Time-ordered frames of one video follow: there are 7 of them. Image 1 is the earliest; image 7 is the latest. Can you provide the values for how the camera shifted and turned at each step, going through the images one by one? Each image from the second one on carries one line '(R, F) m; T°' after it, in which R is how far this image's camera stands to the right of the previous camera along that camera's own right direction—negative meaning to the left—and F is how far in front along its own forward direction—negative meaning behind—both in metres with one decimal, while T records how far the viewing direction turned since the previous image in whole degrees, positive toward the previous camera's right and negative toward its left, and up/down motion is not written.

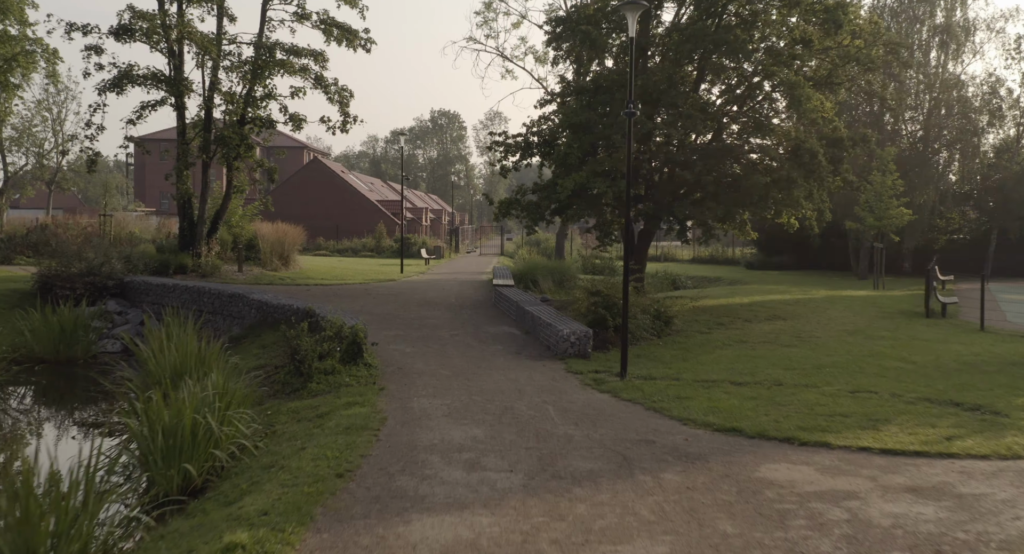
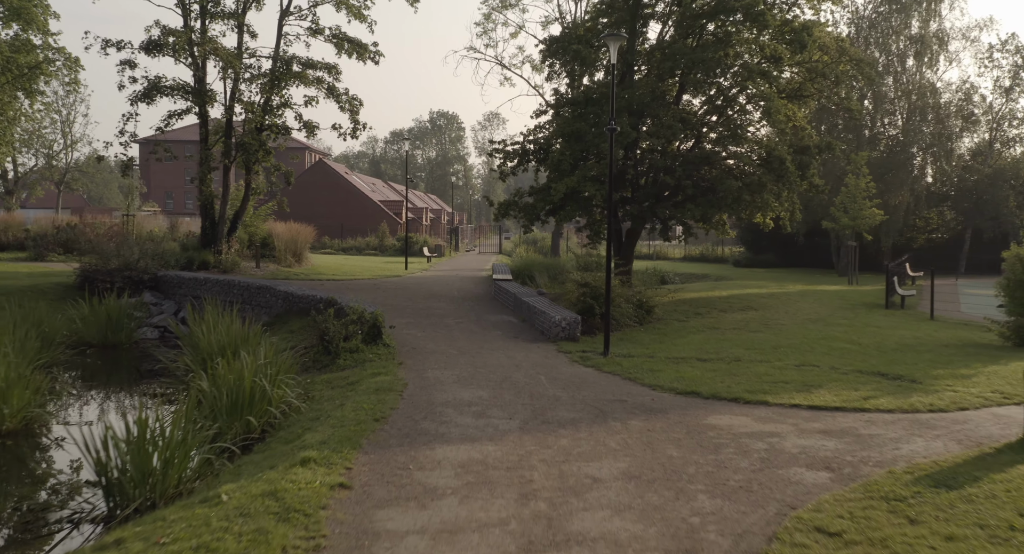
(0.0, -1.7) m; 0°
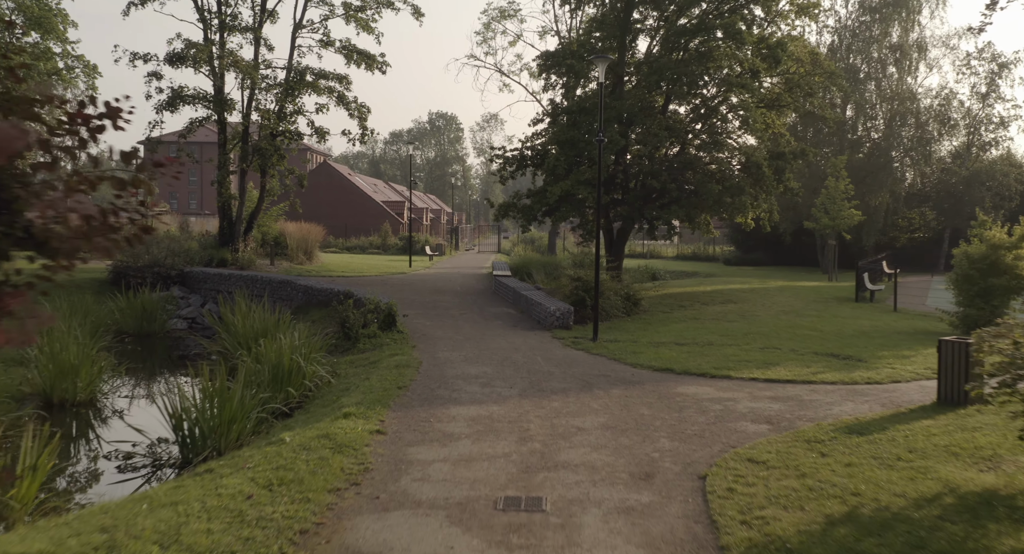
(0.0, -1.5) m; 0°
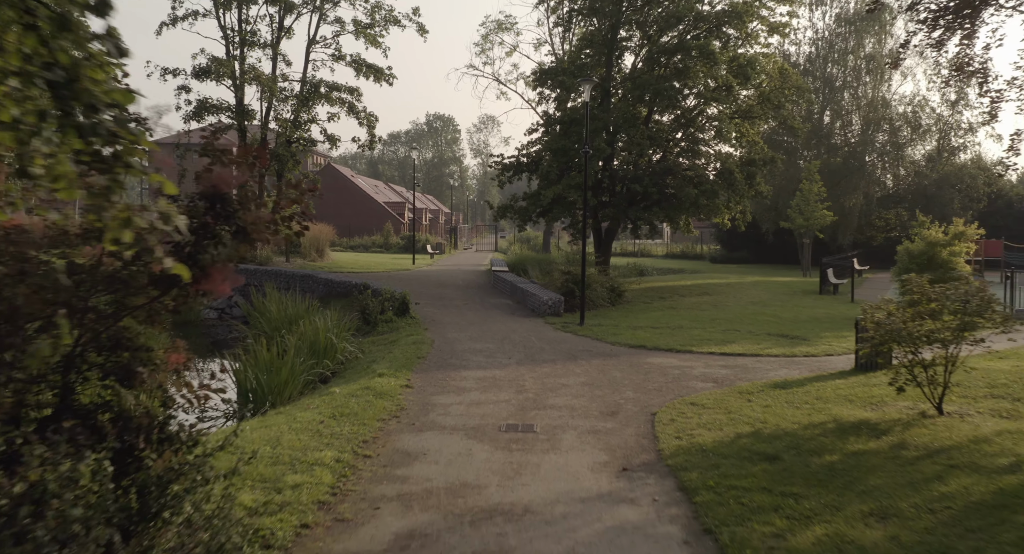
(0.0, -2.1) m; 0°
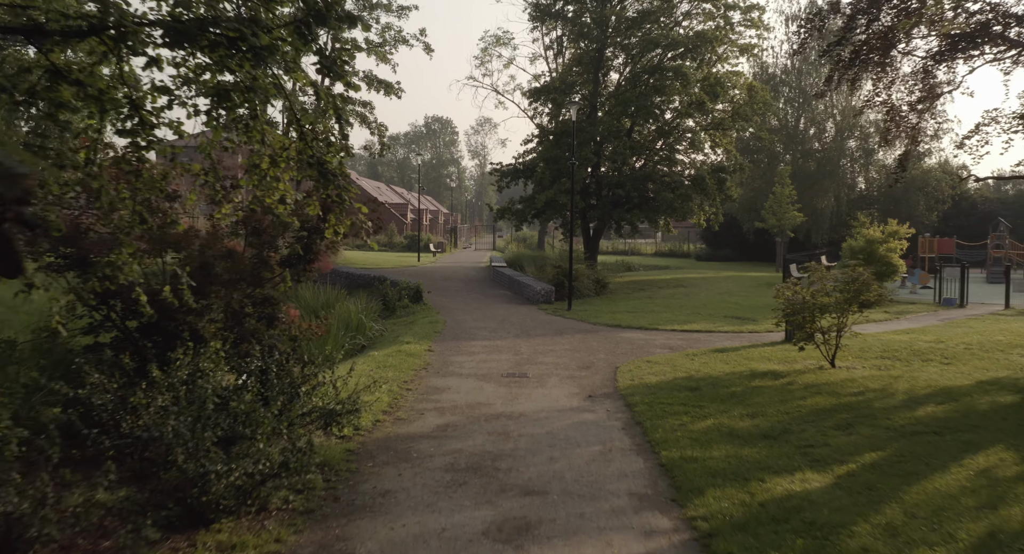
(0.0, -2.7) m; 0°
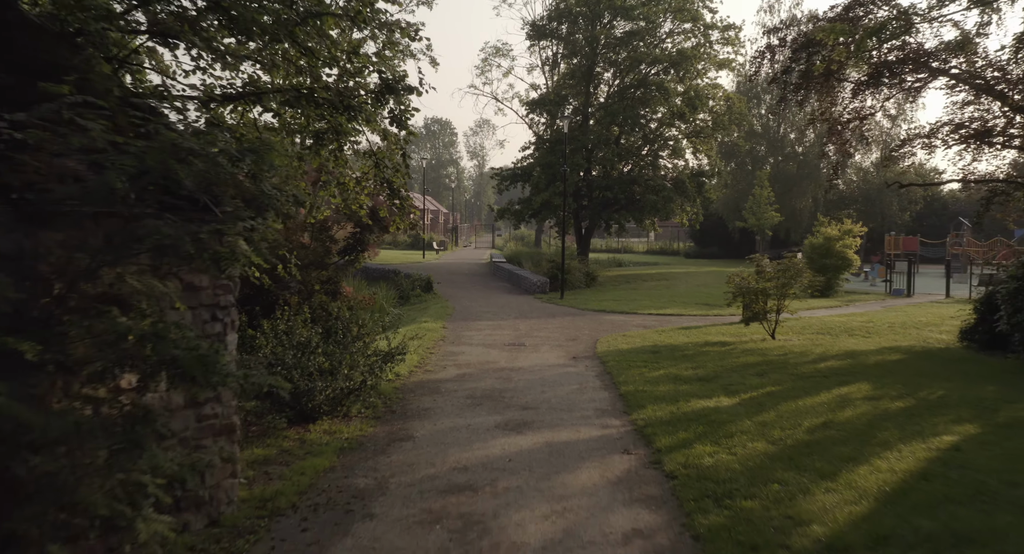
(0.0, -2.5) m; 0°
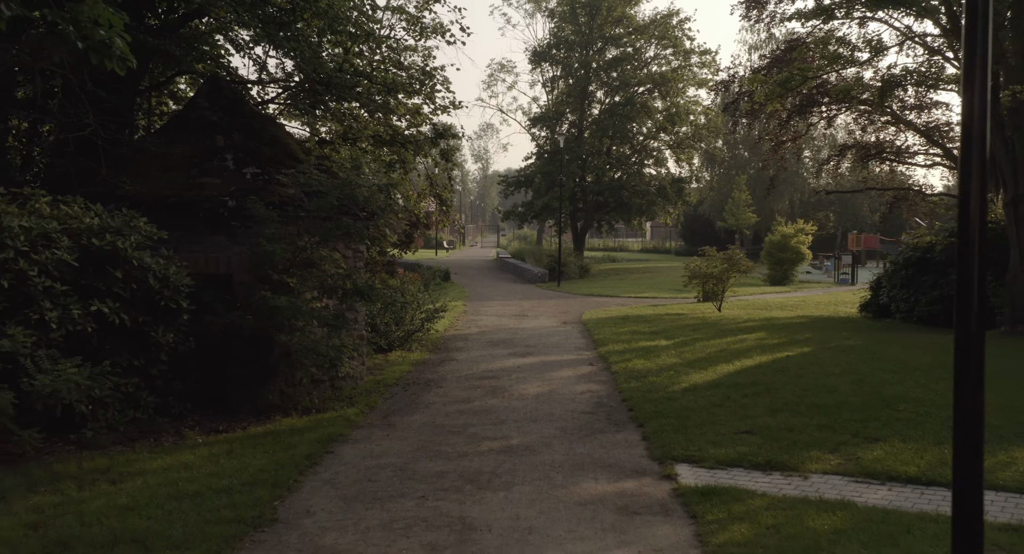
(-0.1, -3.9) m; 0°
